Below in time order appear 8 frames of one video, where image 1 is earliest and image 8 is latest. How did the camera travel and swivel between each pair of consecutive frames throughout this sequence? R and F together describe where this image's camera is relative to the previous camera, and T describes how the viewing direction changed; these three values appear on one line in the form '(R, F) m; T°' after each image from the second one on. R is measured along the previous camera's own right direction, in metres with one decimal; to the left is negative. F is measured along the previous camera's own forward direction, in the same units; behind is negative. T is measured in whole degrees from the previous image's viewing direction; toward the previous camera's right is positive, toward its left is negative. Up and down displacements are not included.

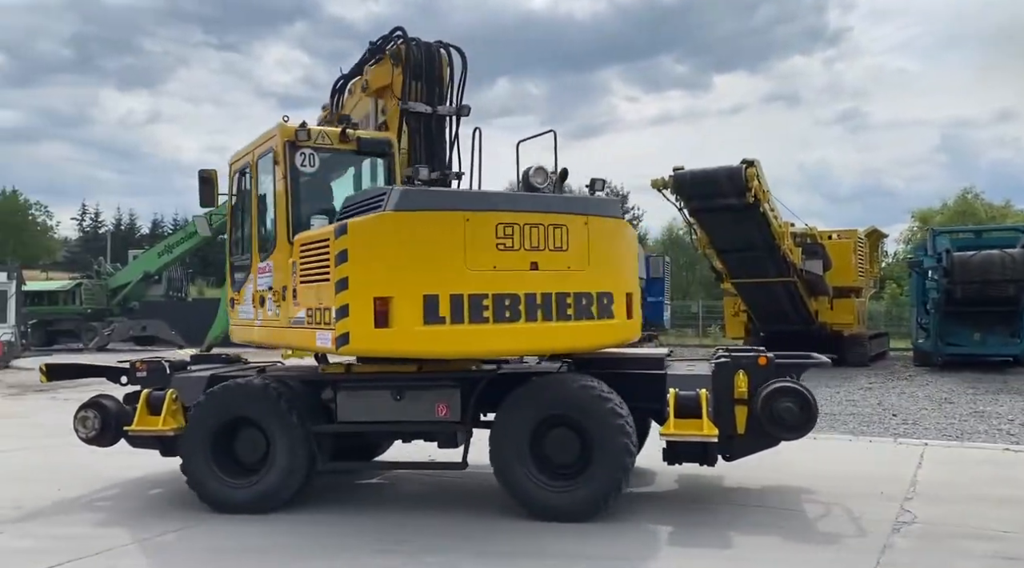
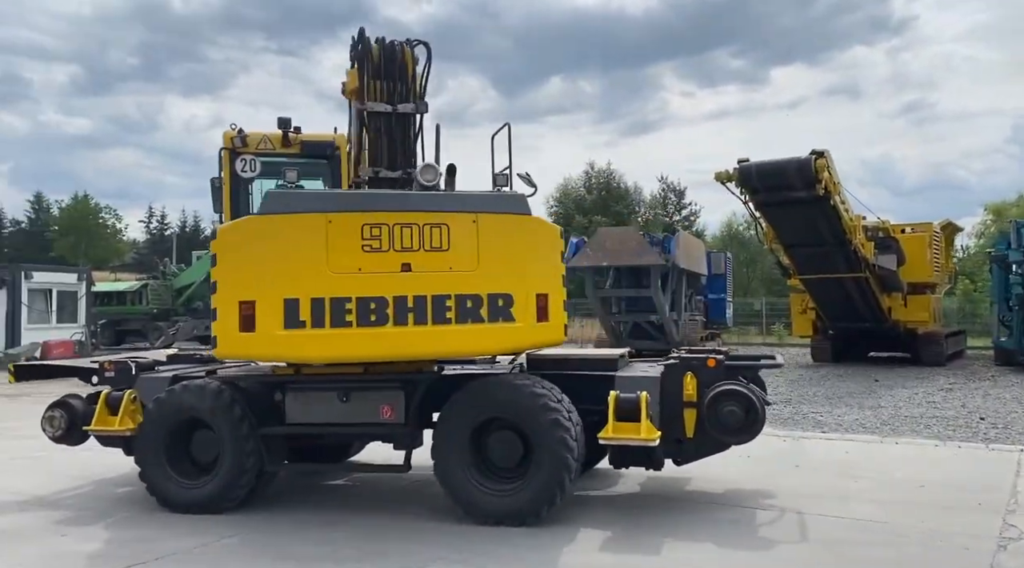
(-0.1, +0.6) m; -3°
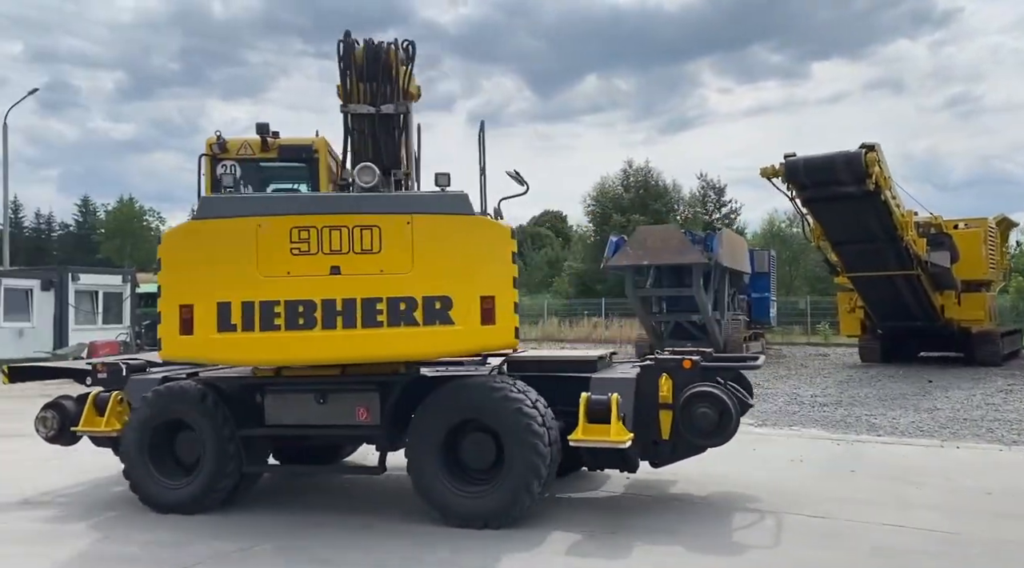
(-0.1, +0.4) m; -2°
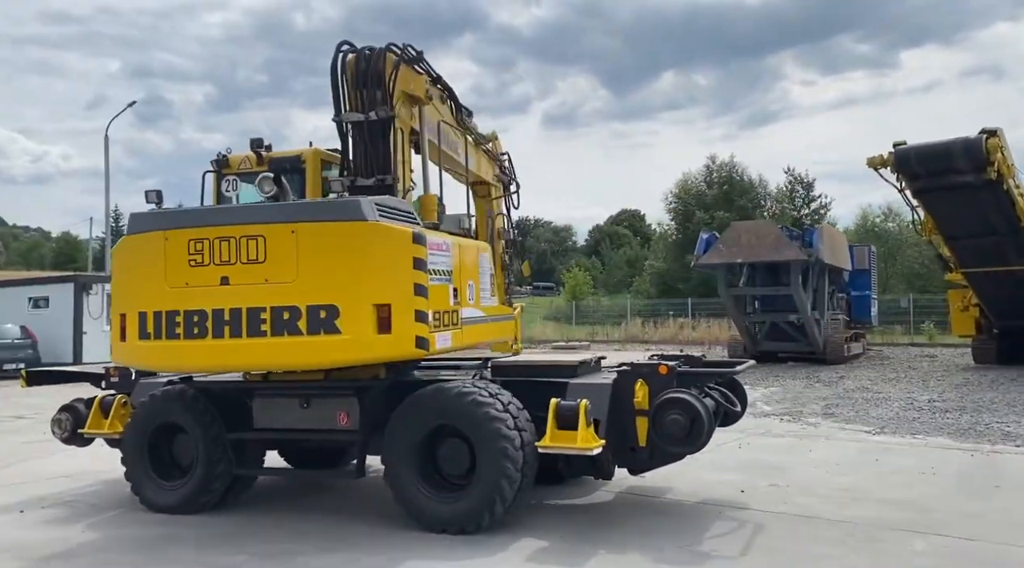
(-0.4, +0.9) m; -5°
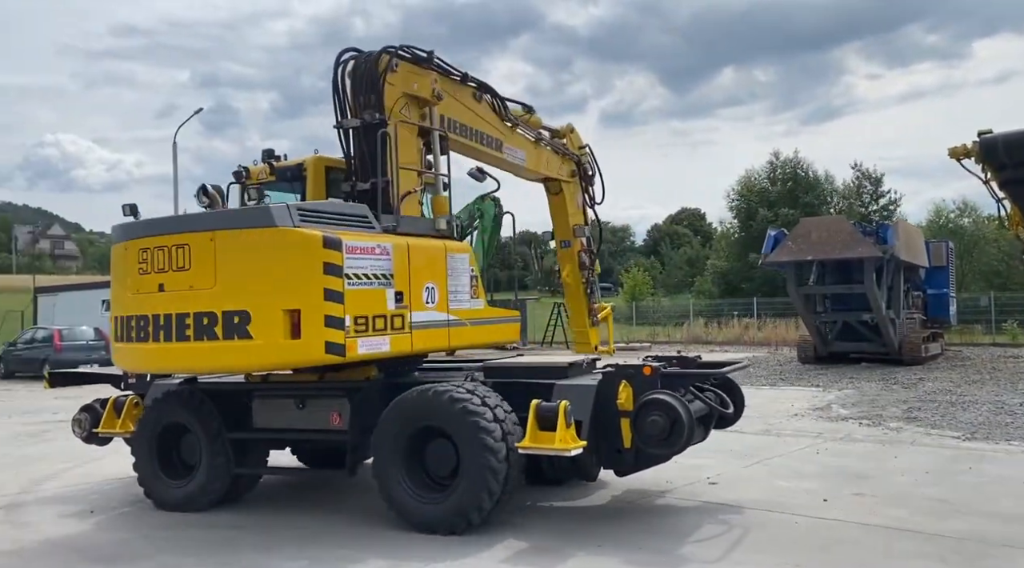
(-0.1, +0.6) m; -4°
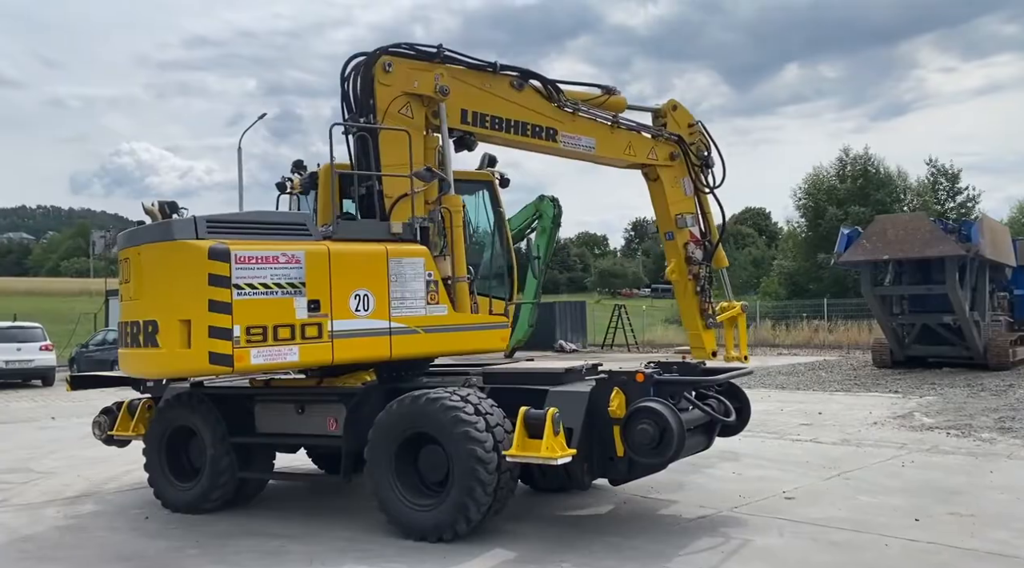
(0.0, +0.9) m; -4°
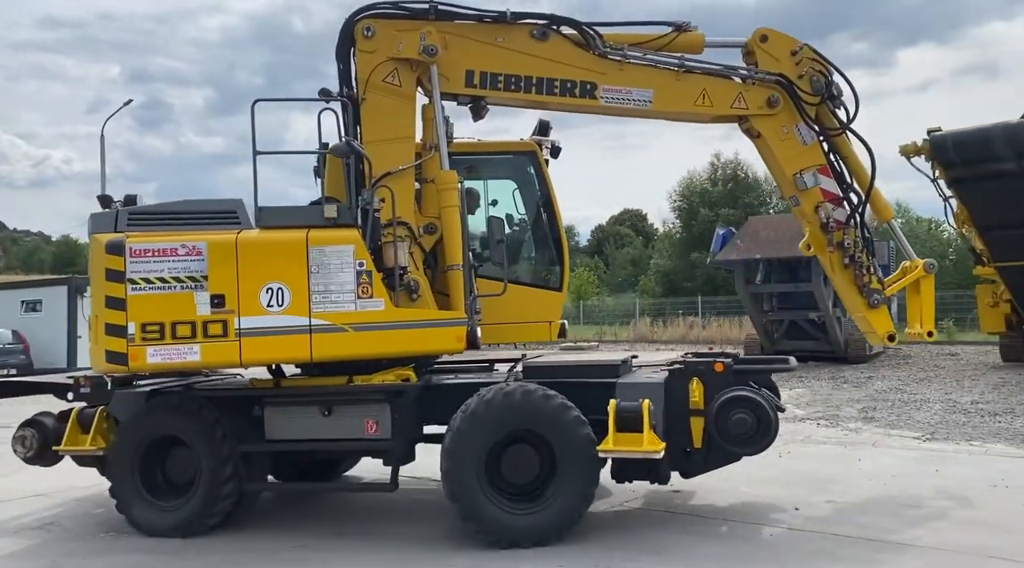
(-0.4, -0.4) m; +8°
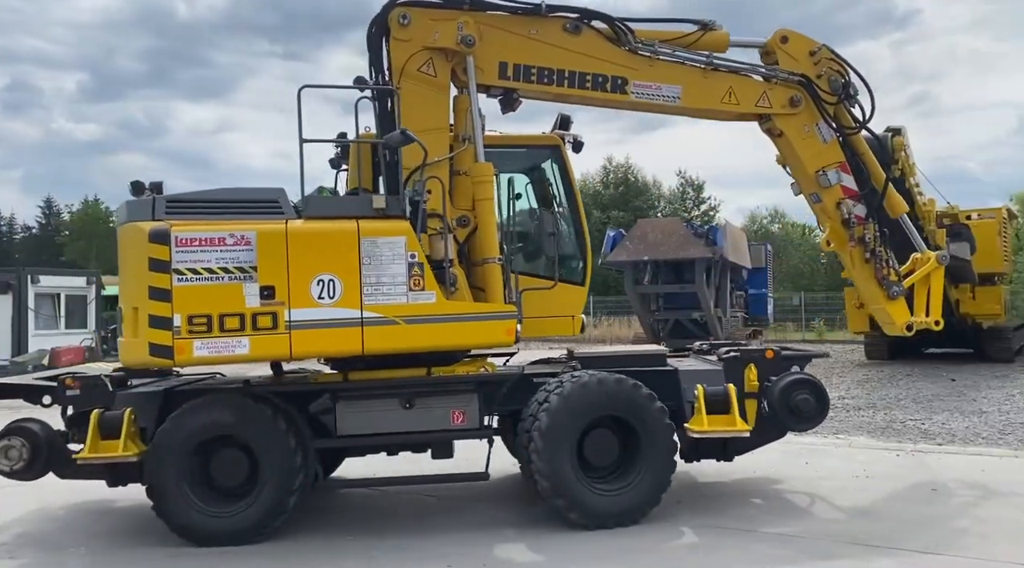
(-0.6, -0.8) m; +7°
